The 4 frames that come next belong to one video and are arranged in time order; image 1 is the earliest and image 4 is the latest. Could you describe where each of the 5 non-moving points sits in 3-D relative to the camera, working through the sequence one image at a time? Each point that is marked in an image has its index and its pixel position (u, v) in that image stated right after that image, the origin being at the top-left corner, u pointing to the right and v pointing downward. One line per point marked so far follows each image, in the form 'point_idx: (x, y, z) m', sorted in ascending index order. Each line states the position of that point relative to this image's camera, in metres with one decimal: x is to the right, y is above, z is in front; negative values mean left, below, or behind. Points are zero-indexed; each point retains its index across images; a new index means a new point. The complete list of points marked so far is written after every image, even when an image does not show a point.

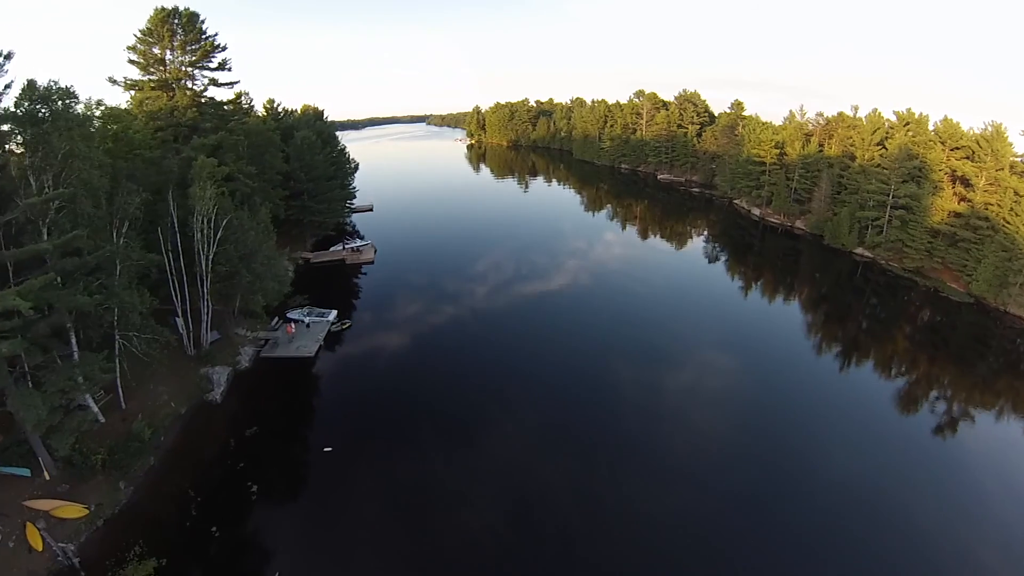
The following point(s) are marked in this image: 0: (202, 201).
0: (-12.7, +3.4, +19.8) m
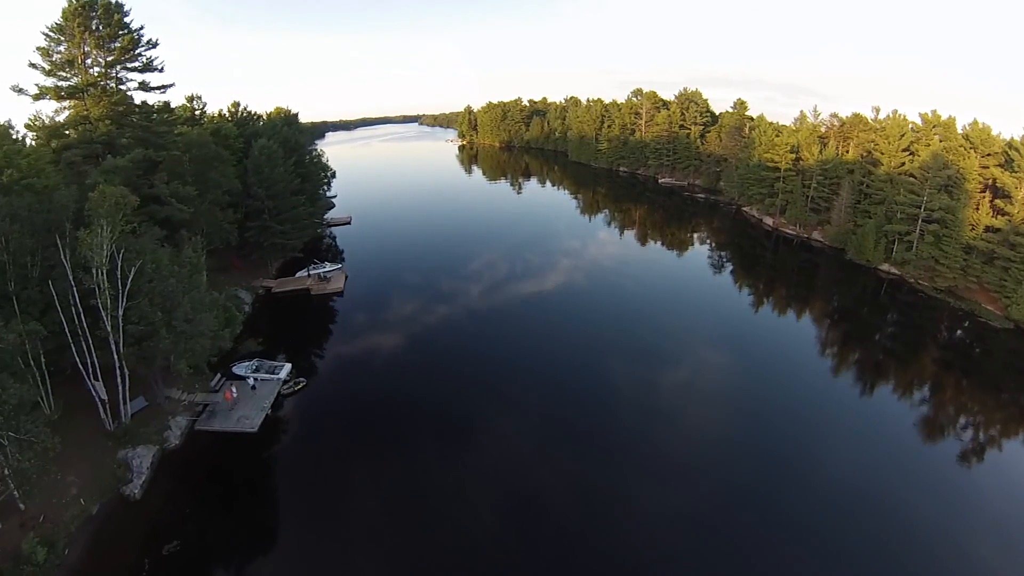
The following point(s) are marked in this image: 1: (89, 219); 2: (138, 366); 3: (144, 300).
0: (-12.9, +1.2, +15.2) m
1: (-14.6, +2.3, +17.0) m
2: (-14.1, -3.0, +18.8) m
3: (-12.9, -0.5, +17.2) m
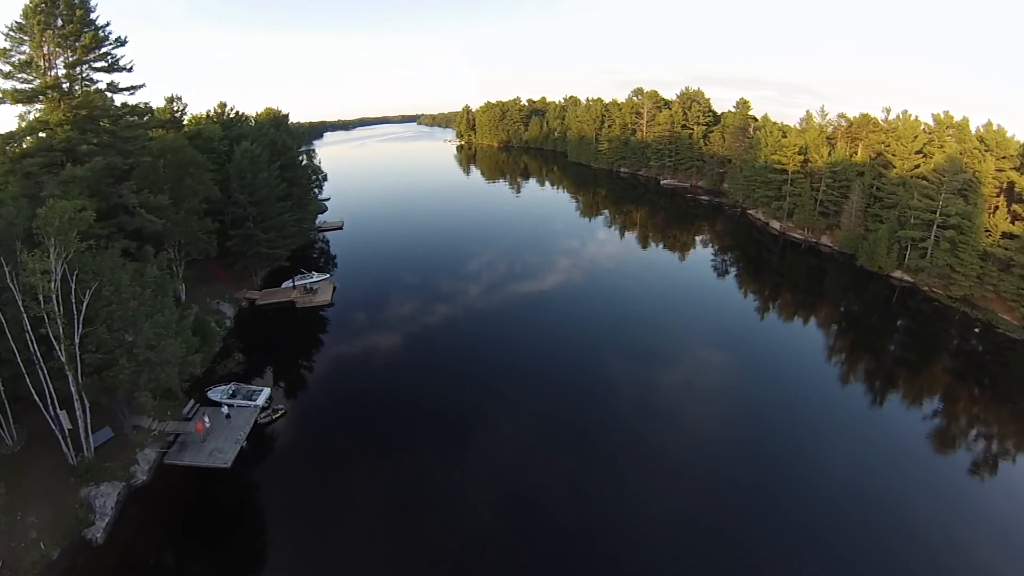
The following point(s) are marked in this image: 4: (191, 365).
0: (-13.0, +0.5, +13.6) m
1: (-14.7, +1.6, +15.3) m
2: (-14.2, -3.7, +17.2) m
3: (-12.9, -1.2, +15.6) m
4: (-12.3, -3.0, +18.8) m
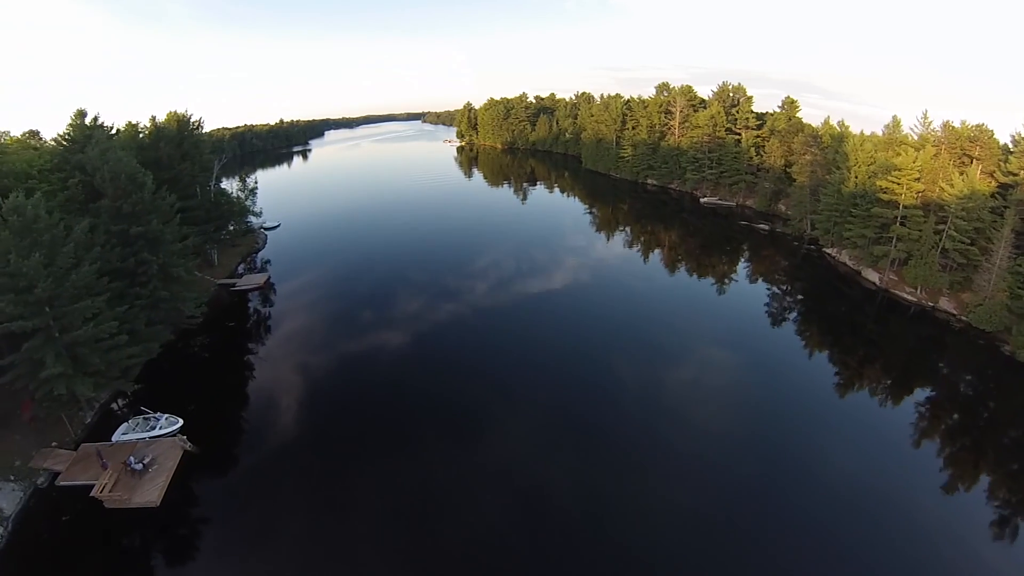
0: (-13.3, -5.1, +1.4) m
1: (-15.0, -3.9, +3.1) m
2: (-14.6, -9.2, +5.0) m
3: (-13.3, -6.7, +3.4) m
4: (-12.6, -8.4, +6.7) m
